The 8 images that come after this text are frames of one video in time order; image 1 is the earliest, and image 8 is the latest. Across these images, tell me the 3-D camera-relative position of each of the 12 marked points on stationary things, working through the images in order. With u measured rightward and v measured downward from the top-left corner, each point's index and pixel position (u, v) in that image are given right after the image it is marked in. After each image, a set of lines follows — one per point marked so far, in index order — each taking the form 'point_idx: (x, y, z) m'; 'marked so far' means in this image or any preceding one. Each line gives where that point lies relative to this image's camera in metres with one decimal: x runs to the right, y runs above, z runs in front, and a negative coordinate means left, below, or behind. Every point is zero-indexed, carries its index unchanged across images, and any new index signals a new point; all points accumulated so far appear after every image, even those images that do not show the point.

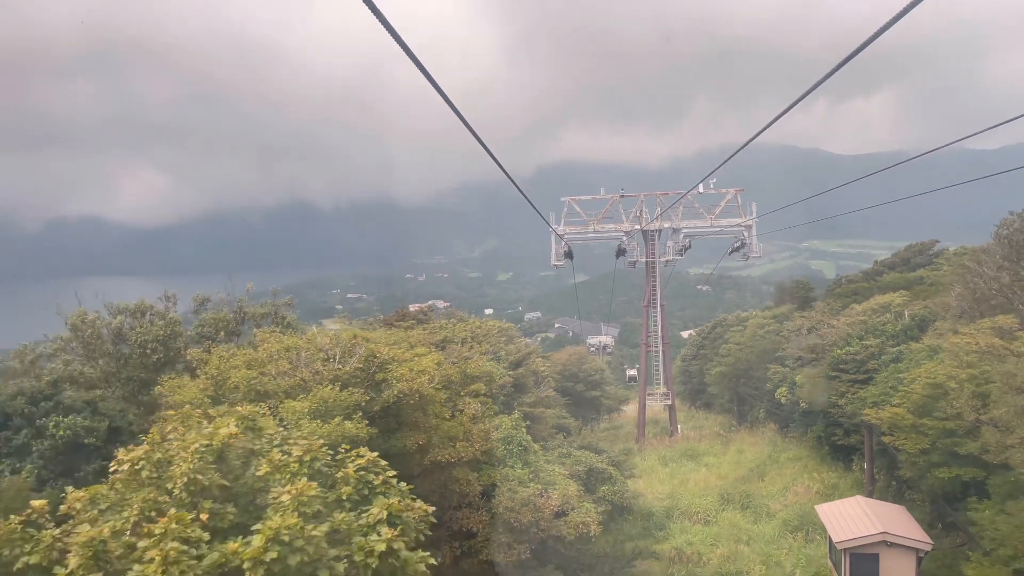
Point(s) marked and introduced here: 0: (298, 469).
0: (-1.1, -1.0, +4.4) m
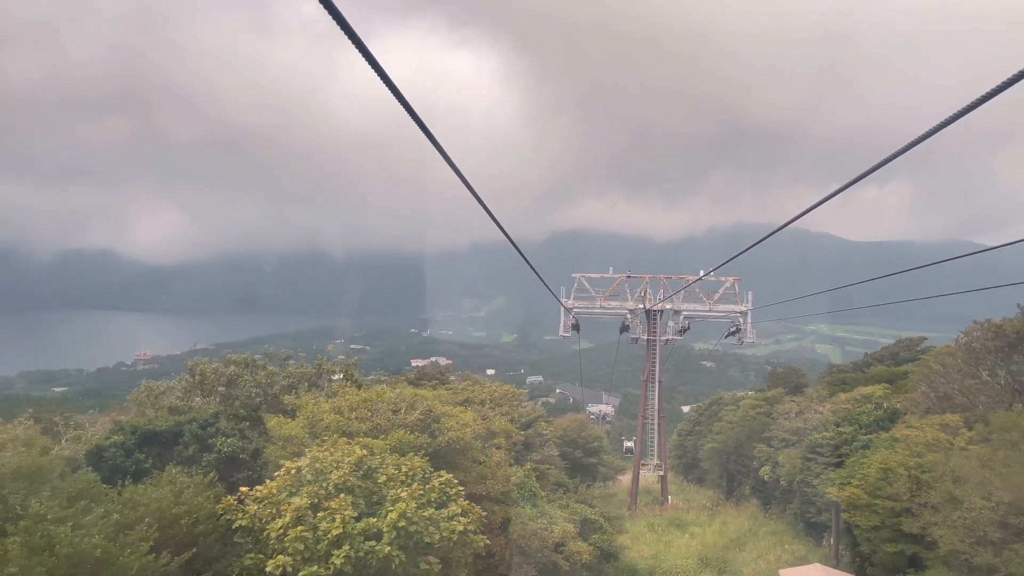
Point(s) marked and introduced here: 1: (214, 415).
0: (-0.9, -1.6, +6.8) m
1: (-3.7, -1.5, +10.4) m
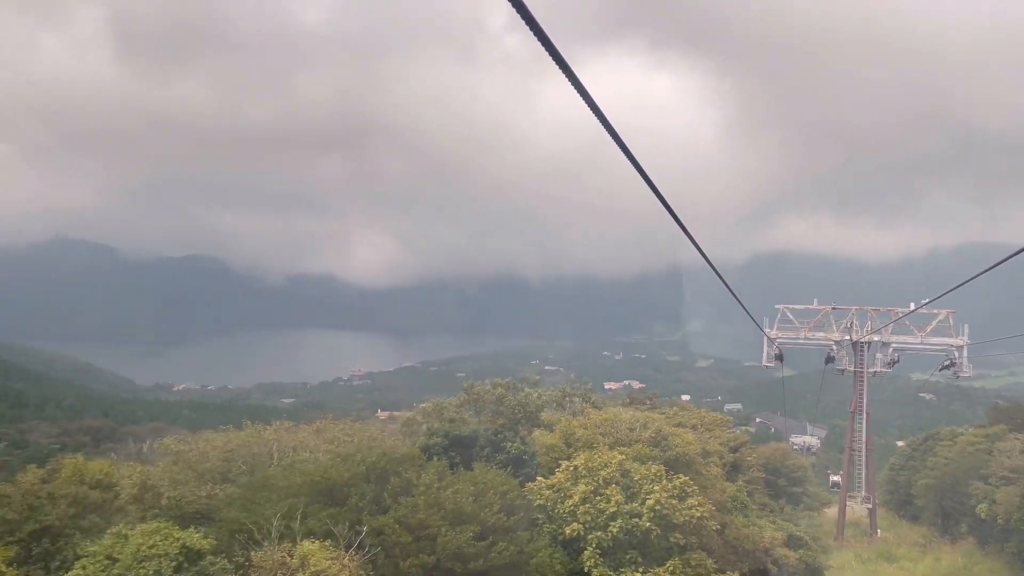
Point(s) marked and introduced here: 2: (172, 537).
0: (+1.6, -2.2, +9.2) m
1: (-0.3, -2.2, +13.3) m
2: (-2.9, -2.1, +7.1) m
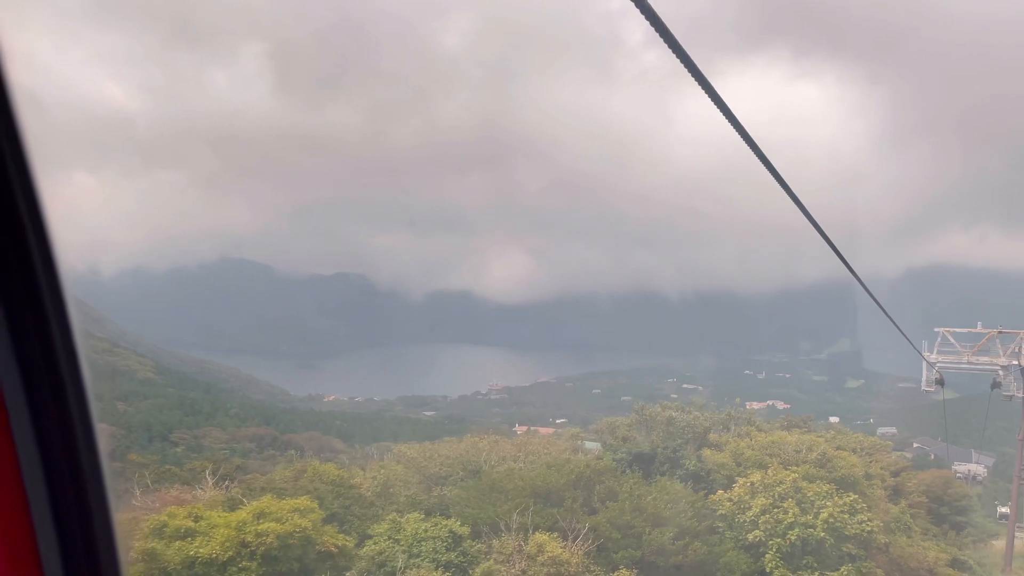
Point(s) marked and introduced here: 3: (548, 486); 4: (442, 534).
0: (+4.0, -2.7, +10.4) m
1: (+2.7, -2.8, +14.8) m
2: (-0.8, -2.6, +9.1) m
3: (+0.5, -2.5, +10.2) m
4: (-0.7, -2.6, +8.8) m
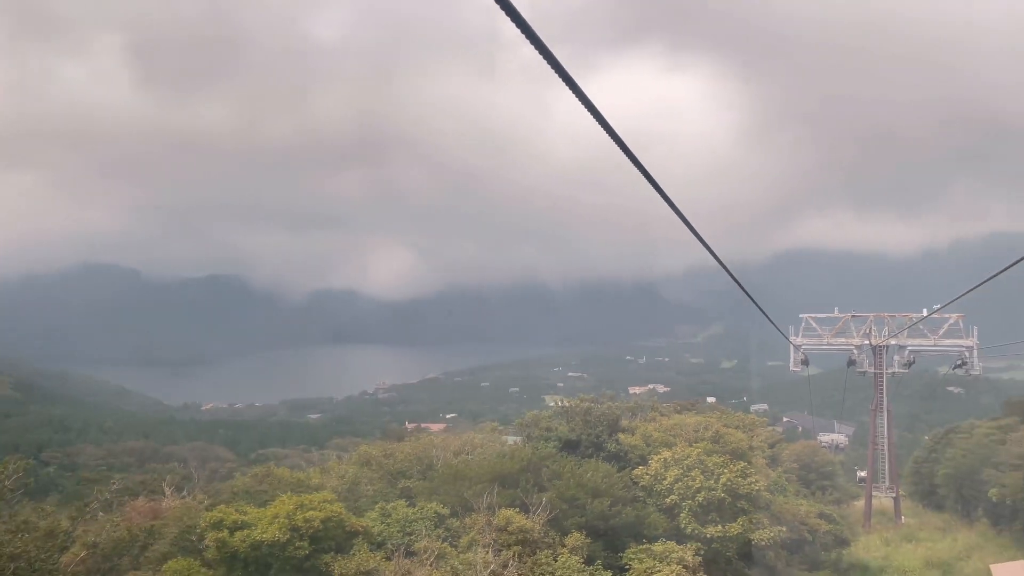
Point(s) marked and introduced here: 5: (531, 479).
0: (+3.3, -2.8, +13.0) m
1: (+1.5, -3.0, +17.2) m
2: (-1.2, -3.0, +11.0) m
3: (-0.1, -2.8, +12.3) m
4: (-1.1, -3.0, +10.8) m
5: (+0.3, -2.9, +12.2) m
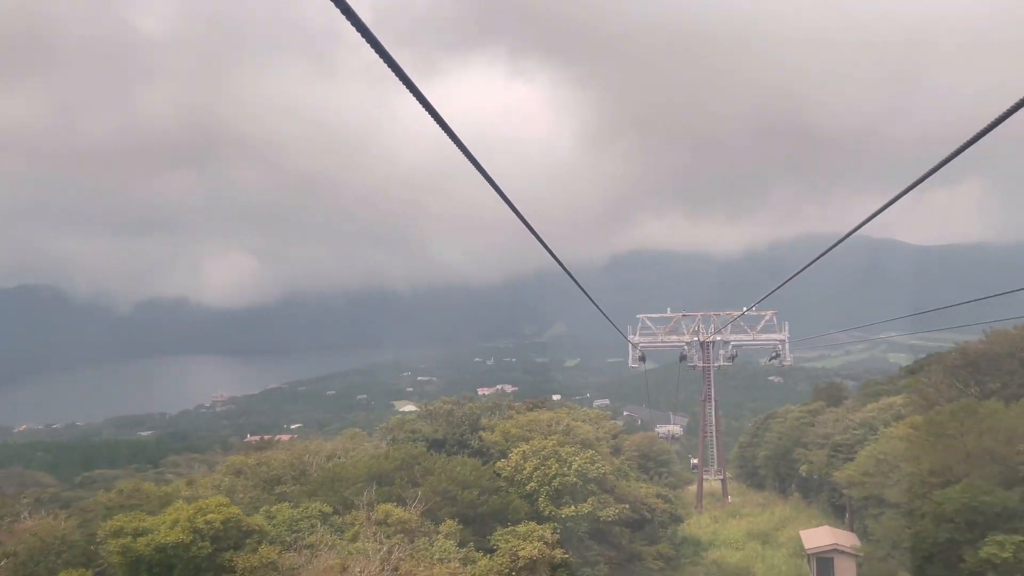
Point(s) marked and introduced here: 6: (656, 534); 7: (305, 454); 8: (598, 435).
0: (+1.1, -3.0, +14.7) m
1: (-1.5, -3.2, +18.4) m
2: (-3.0, -3.2, +11.9) m
3: (-2.1, -3.0, +13.3) m
4: (-2.8, -3.2, +11.6) m
5: (-1.8, -3.1, +13.3) m
6: (+3.4, -5.9, +19.5) m
7: (-4.1, -3.3, +16.4) m
8: (+2.1, -3.6, +19.9) m
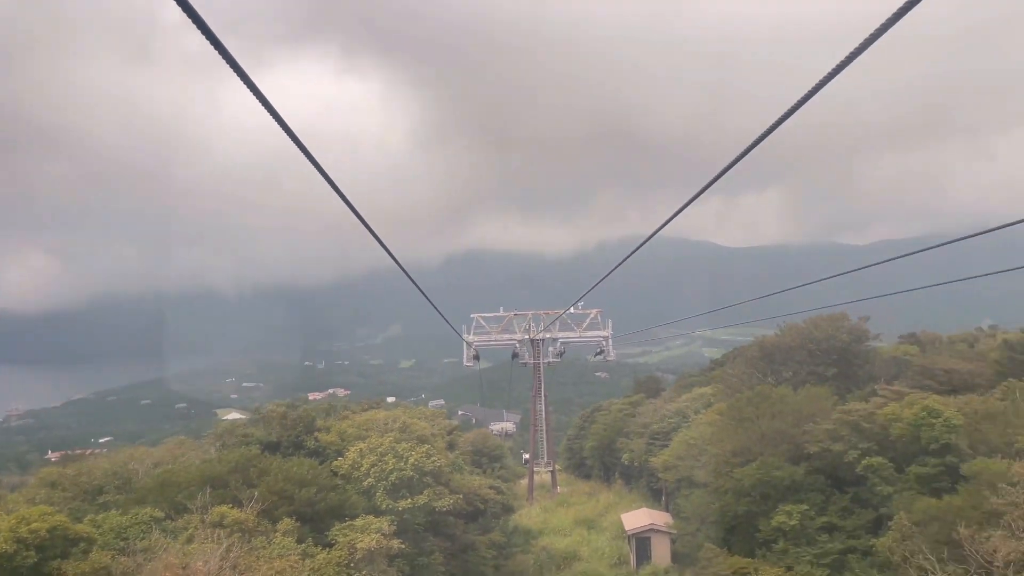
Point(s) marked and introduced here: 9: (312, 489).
0: (-1.9, -3.0, +15.2) m
1: (-5.1, -3.2, +18.3) m
2: (-5.4, -3.2, +11.6) m
3: (-4.8, -3.0, +13.2) m
4: (-5.1, -3.2, +11.4) m
5: (-4.4, -3.1, +13.3) m
6: (-0.6, -5.9, +20.4) m
7: (-7.4, -3.3, +15.8) m
8: (-2.0, -3.6, +20.5) m
9: (-3.3, -3.3, +13.3) m
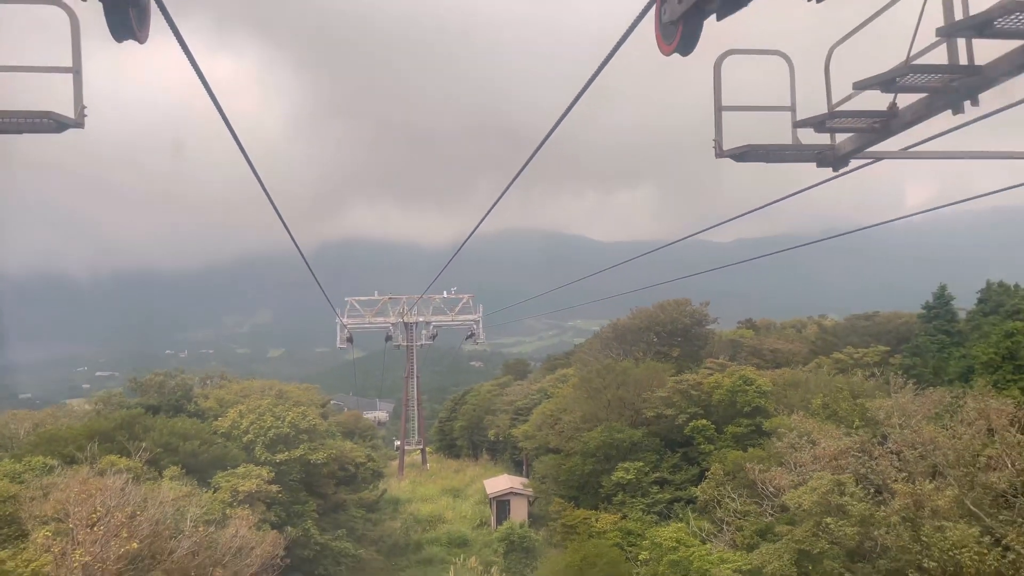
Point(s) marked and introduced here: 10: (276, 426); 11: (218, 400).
0: (-4.6, -2.5, +16.6) m
1: (-8.3, -2.6, +19.2) m
2: (-7.5, -2.7, +12.5) m
3: (-7.1, -2.5, +14.2) m
4: (-7.2, -2.7, +12.4) m
5: (-6.8, -2.6, +14.4) m
6: (-4.1, -5.3, +22.0) m
7: (-10.1, -2.7, +16.4) m
8: (-5.4, -3.0, +21.8) m
9: (-5.6, -2.8, +14.6) m
10: (-4.5, -2.6, +15.7) m
11: (-6.7, -2.5, +18.7) m
